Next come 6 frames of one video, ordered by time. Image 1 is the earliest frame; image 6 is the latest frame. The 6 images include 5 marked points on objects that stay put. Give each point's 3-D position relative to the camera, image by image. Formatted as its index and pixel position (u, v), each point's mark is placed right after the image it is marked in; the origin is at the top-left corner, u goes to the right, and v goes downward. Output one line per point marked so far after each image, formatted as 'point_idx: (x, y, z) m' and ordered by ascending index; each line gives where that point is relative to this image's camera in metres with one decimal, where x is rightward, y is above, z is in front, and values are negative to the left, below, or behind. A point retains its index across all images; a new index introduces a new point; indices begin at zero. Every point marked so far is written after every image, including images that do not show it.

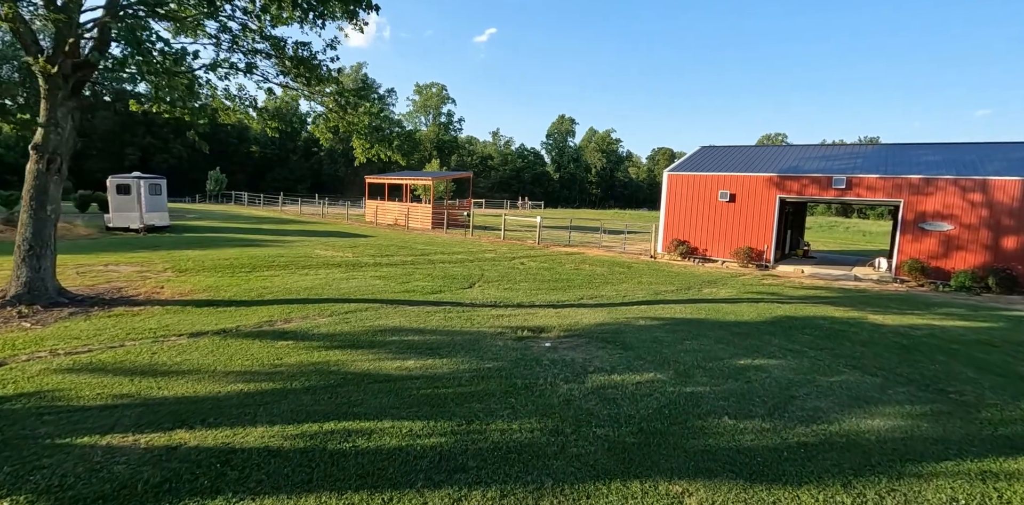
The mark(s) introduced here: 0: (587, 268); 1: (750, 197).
0: (+2.1, -0.4, +15.2) m
1: (+7.5, +1.7, +17.1) m
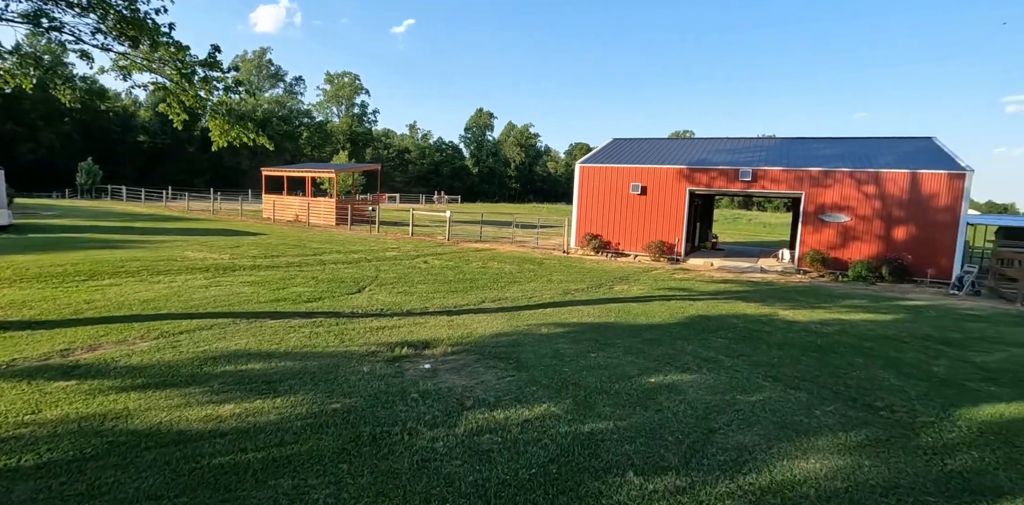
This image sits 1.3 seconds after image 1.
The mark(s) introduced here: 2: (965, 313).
0: (-0.4, -0.4, +14.1) m
1: (+4.6, +1.9, +16.8) m
2: (+8.4, -1.1, +10.0) m
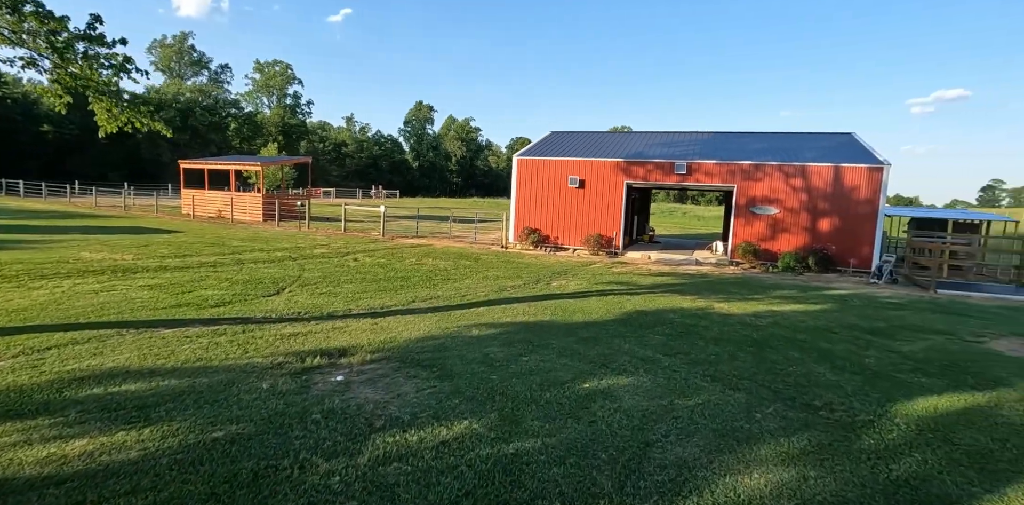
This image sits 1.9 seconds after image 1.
0: (-2.1, -0.3, +13.5) m
1: (+2.7, +2.1, +16.7) m
2: (+7.2, -0.9, +10.4) m
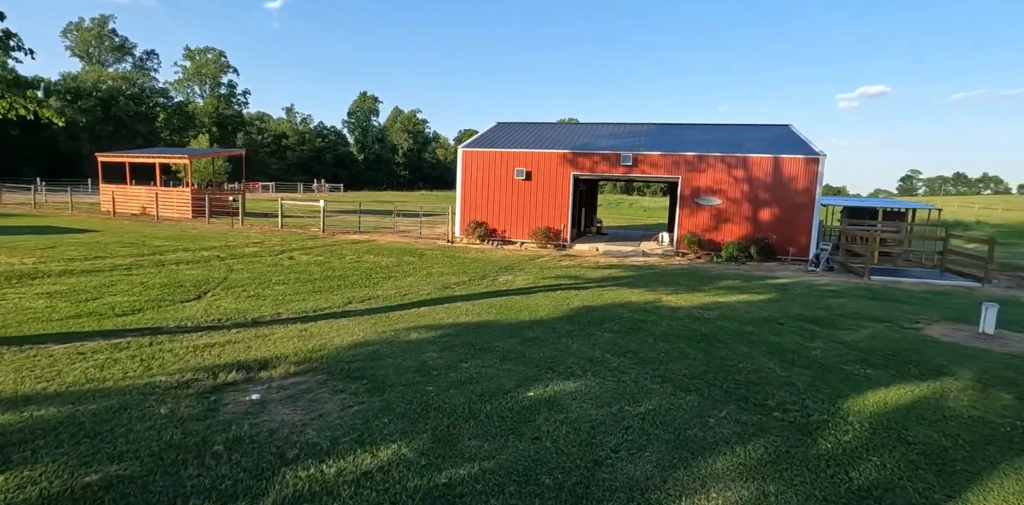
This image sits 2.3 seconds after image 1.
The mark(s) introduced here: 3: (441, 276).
0: (-3.4, -0.2, +12.9) m
1: (+1.0, +2.3, +16.5) m
2: (+6.1, -0.7, +10.6) m
3: (-1.4, -0.5, +10.8) m
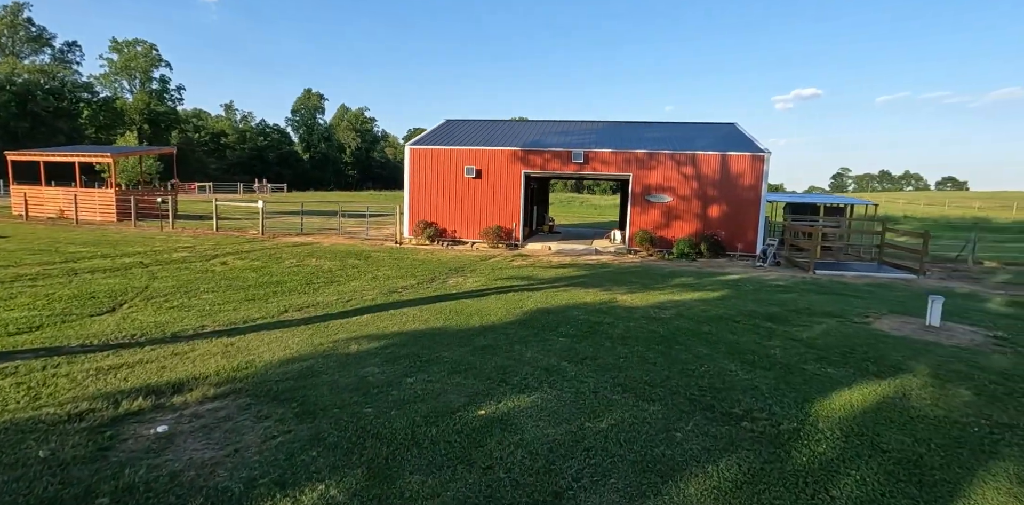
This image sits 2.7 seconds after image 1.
0: (-4.5, -0.2, +12.1) m
1: (-0.5, +2.3, +16.1) m
2: (+5.2, -0.6, +10.7) m
3: (-2.3, -0.5, +10.3) m
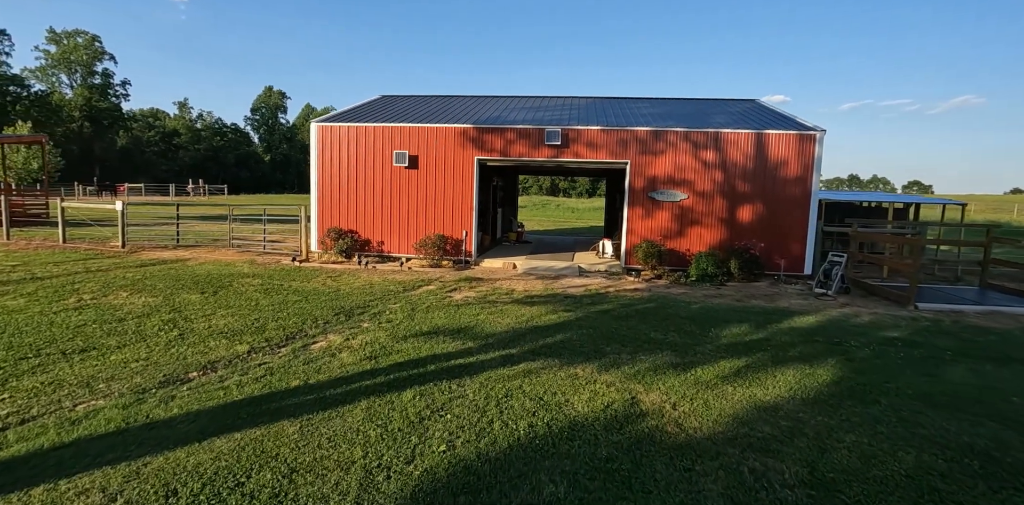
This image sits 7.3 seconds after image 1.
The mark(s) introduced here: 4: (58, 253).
0: (-5.3, -0.7, +7.3) m
1: (-1.5, +1.9, +11.4) m
2: (+4.4, -1.0, +6.2) m
3: (-3.1, -0.9, +5.5) m
4: (-10.1, 0.0, +12.1) m
